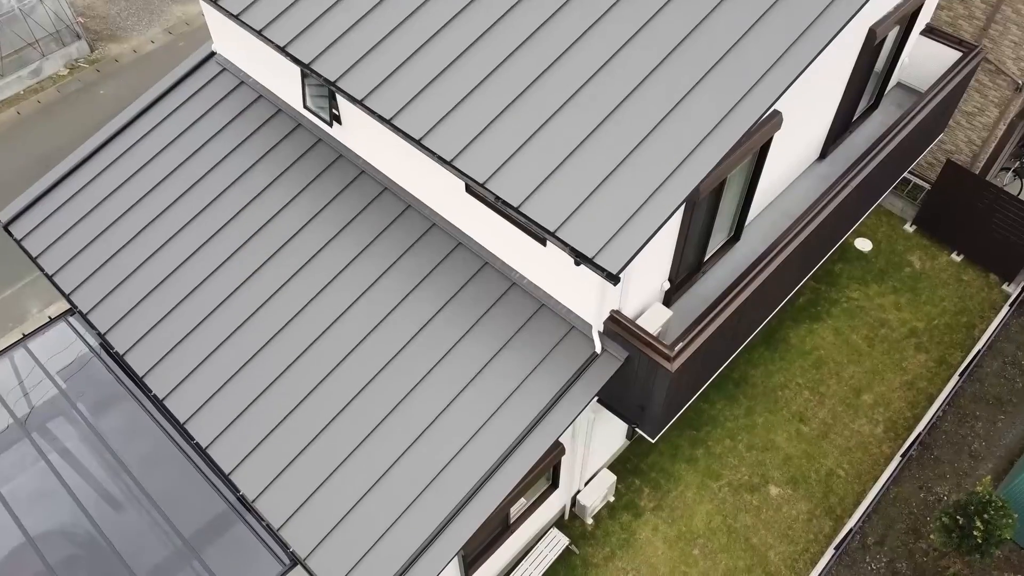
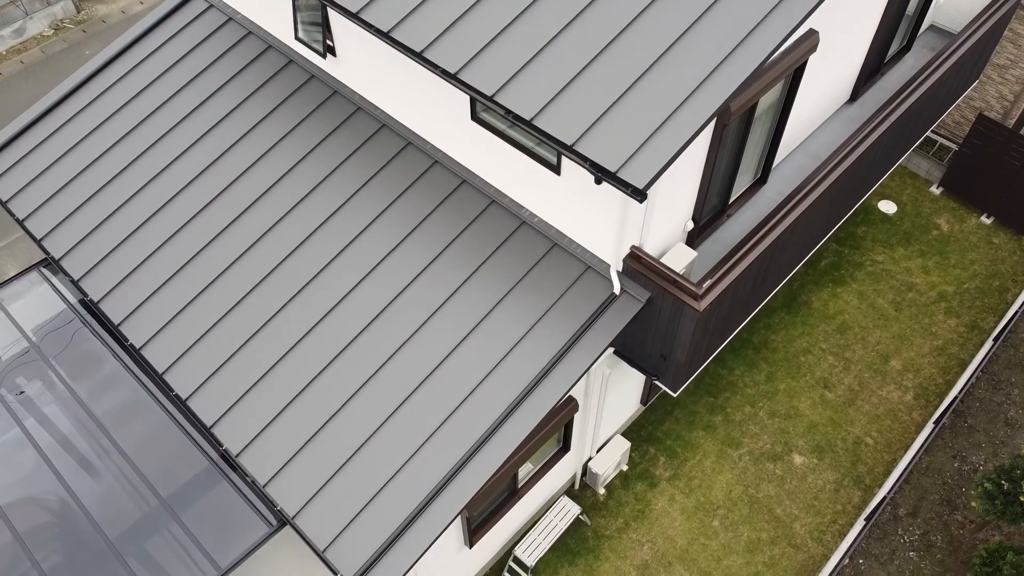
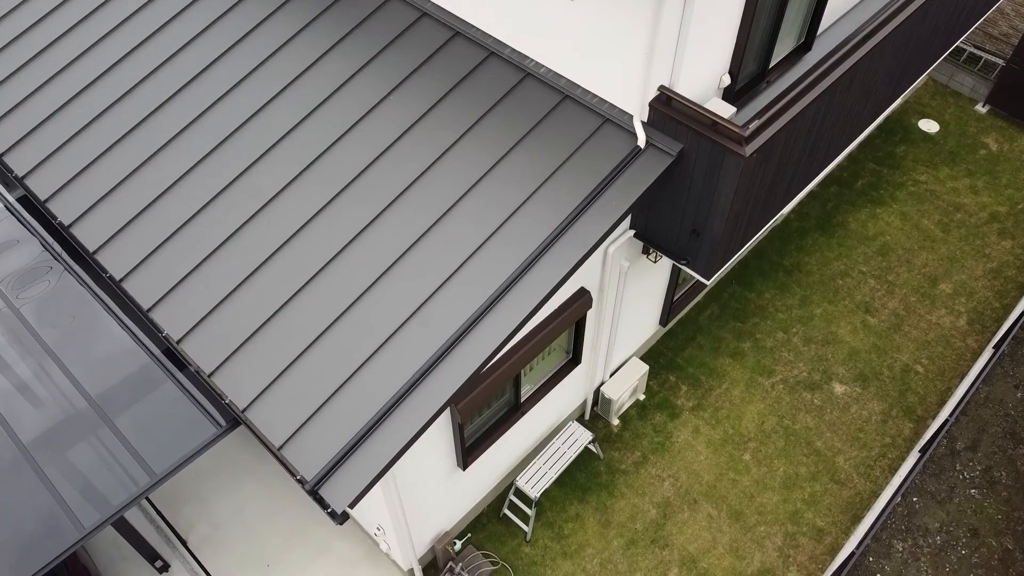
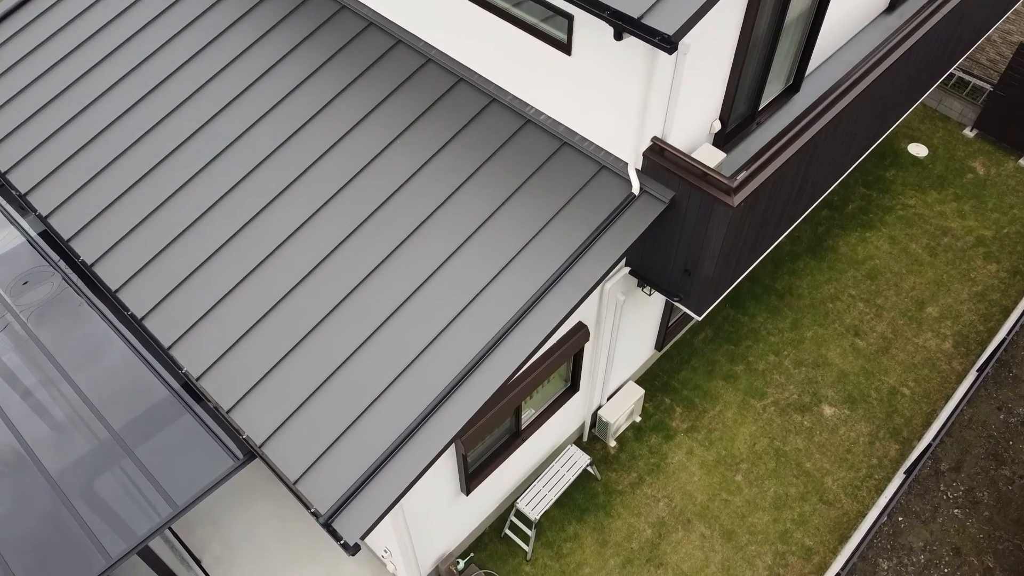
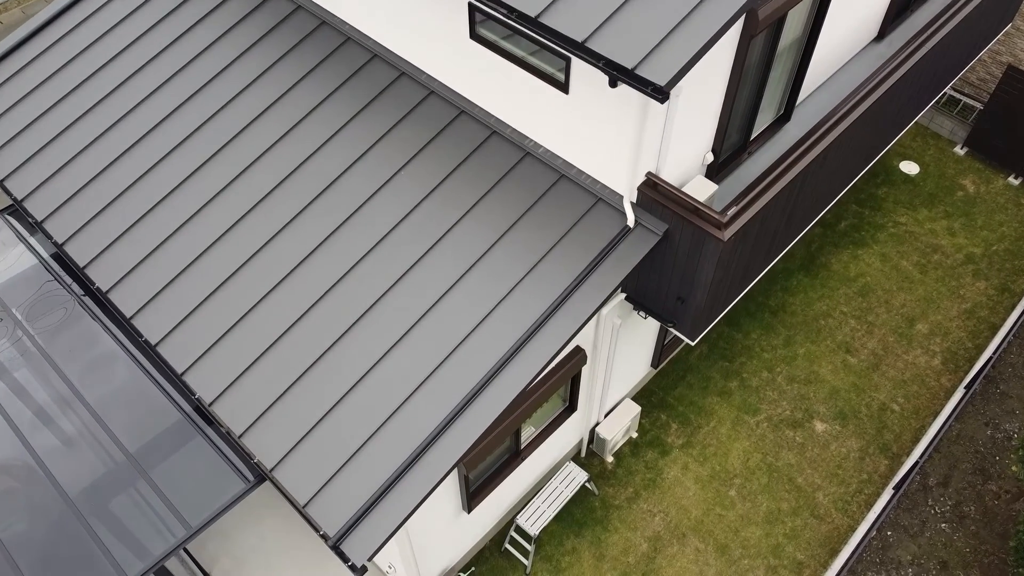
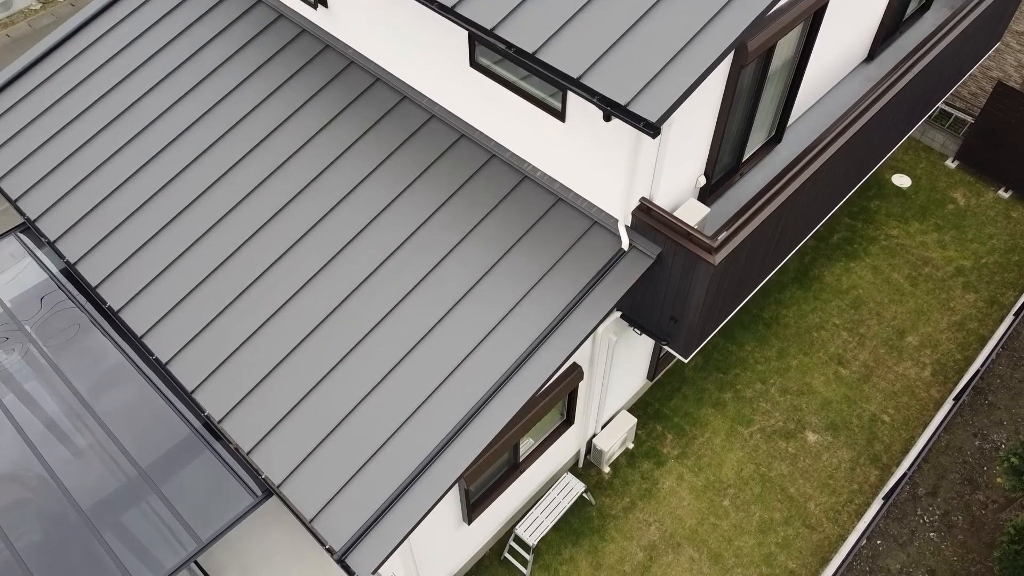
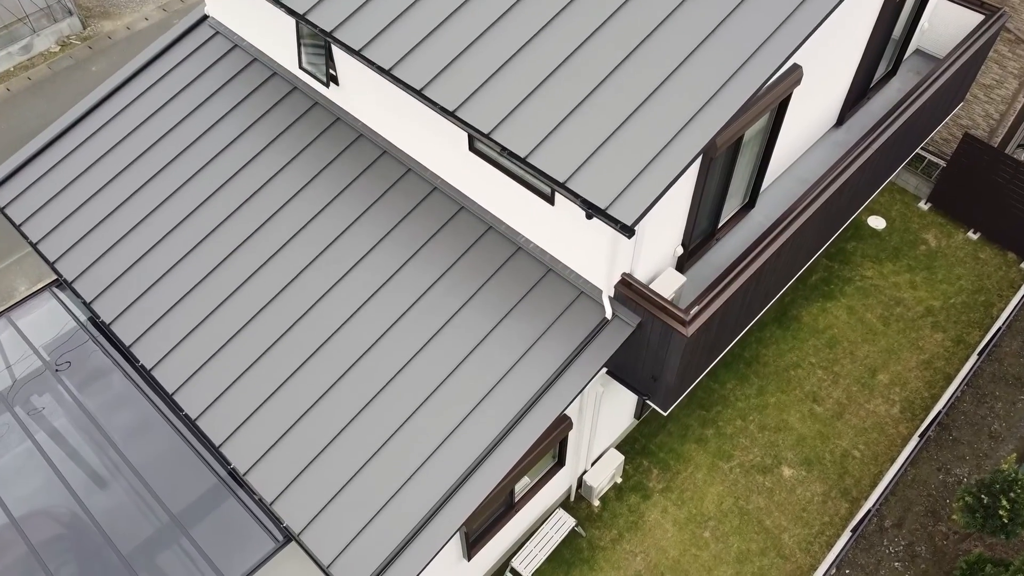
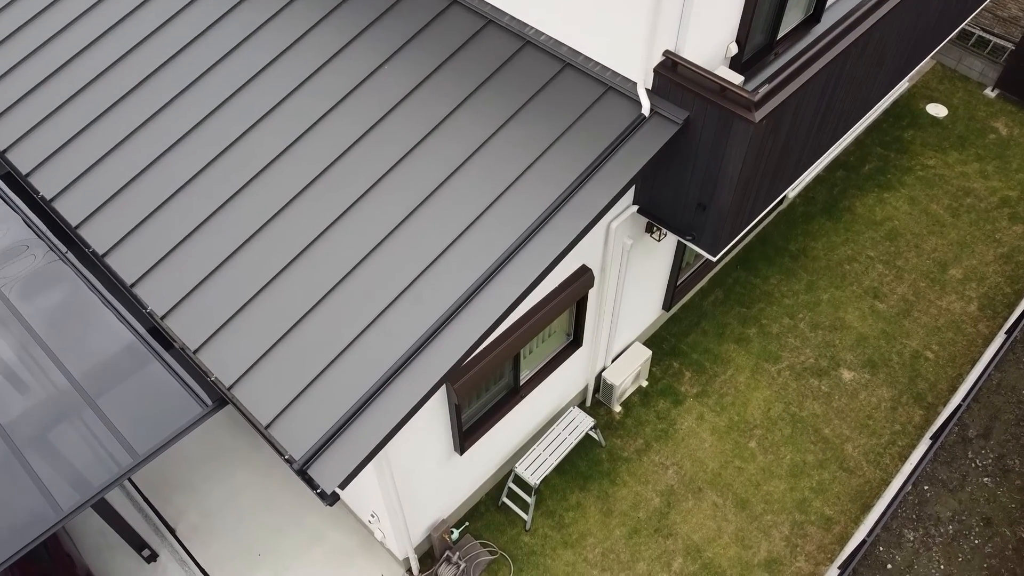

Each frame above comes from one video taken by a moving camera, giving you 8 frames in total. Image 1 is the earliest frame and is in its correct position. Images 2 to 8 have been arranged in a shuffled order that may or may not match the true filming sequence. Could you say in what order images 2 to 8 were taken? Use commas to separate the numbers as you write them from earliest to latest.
7, 2, 6, 5, 4, 3, 8
